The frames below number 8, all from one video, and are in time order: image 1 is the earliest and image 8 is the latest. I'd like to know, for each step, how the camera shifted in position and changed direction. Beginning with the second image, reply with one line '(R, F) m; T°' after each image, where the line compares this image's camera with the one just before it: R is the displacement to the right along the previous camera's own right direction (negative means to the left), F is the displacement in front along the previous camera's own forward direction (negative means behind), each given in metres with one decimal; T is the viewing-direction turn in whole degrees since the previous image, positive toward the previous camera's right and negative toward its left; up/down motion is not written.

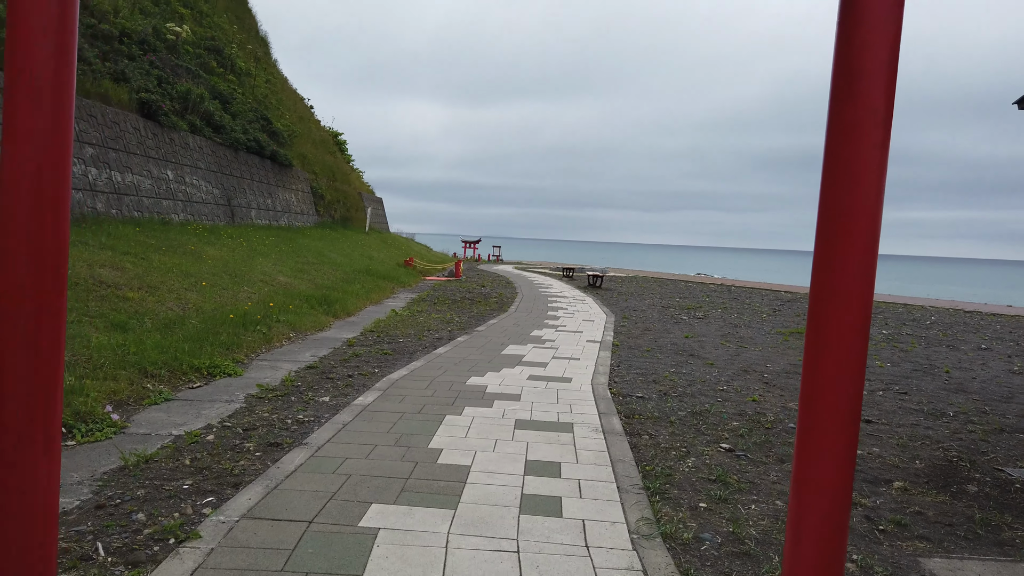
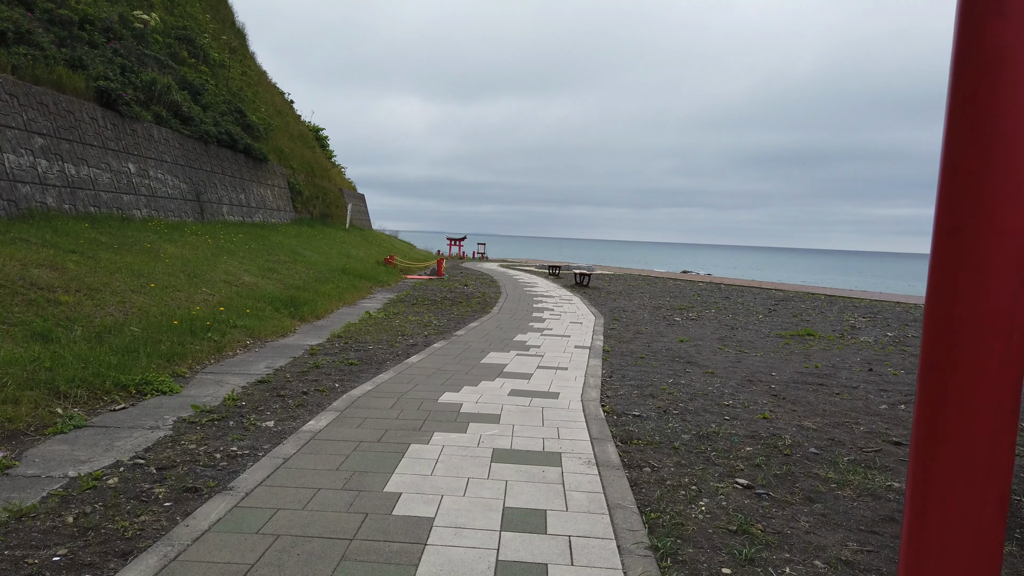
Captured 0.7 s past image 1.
(+0.1, +0.8) m; +1°
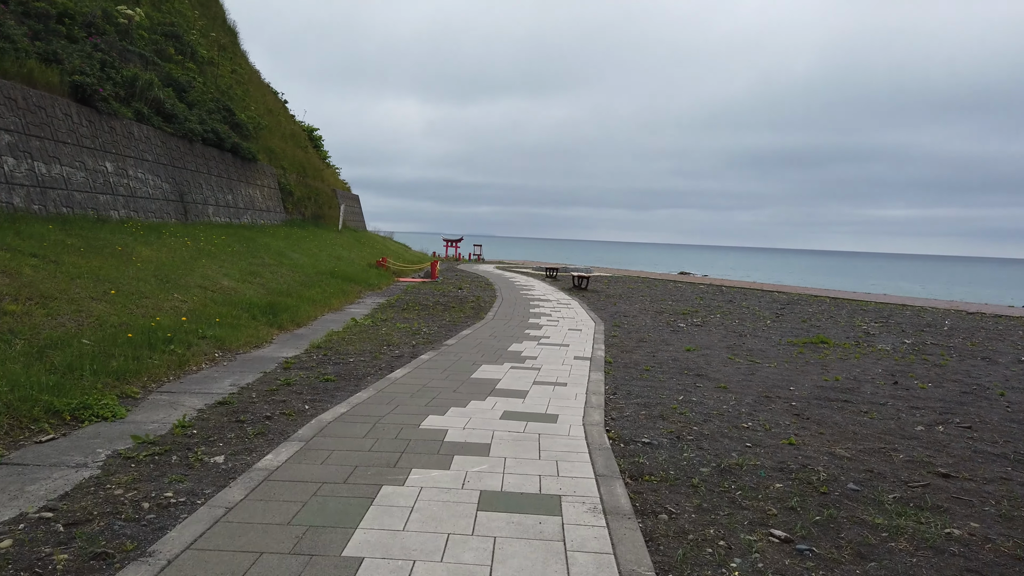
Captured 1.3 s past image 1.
(0.0, +0.7) m; 0°
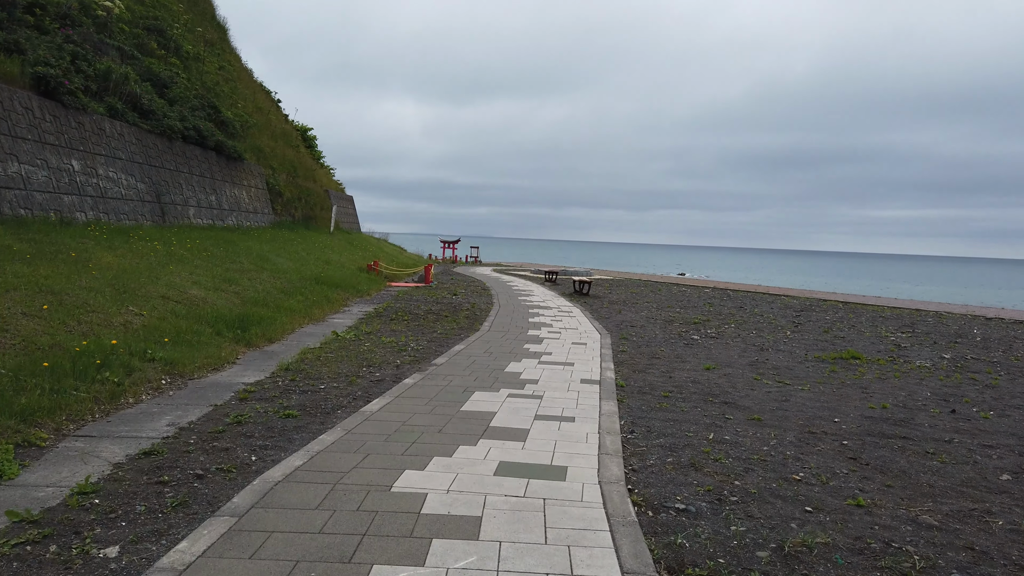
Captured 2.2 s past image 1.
(0.0, +1.0) m; 0°
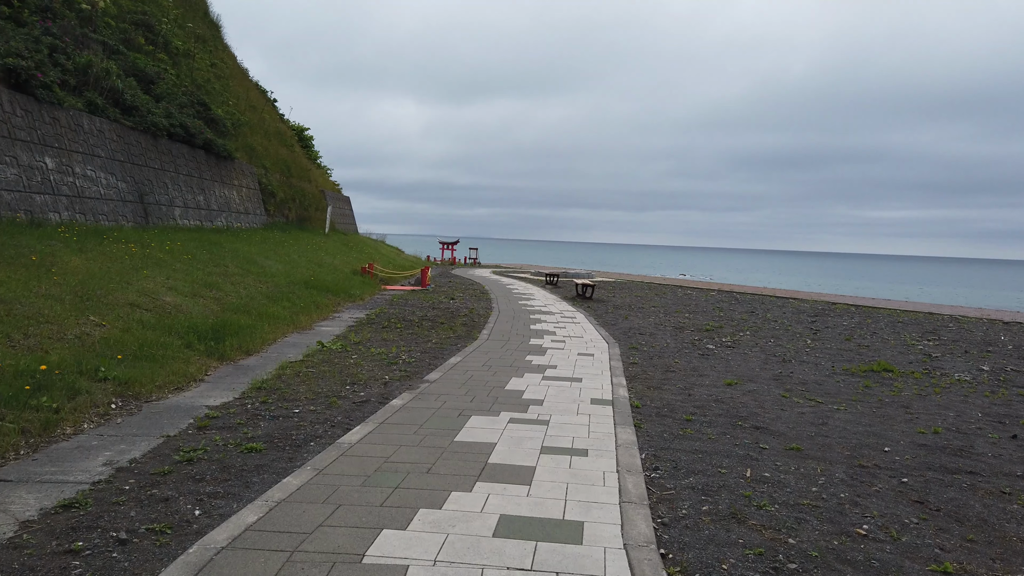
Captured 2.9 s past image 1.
(0.0, +0.8) m; 0°
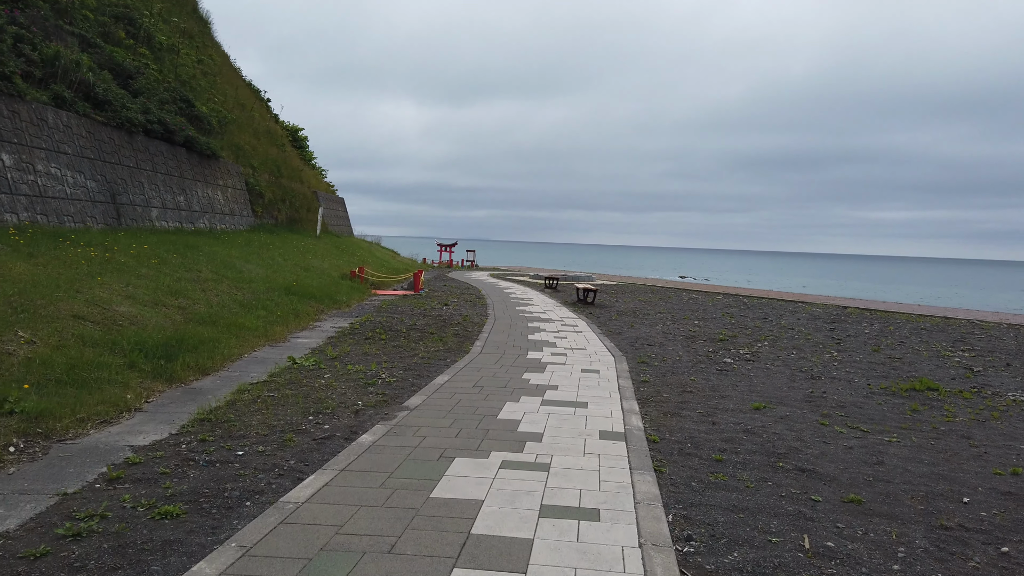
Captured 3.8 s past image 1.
(0.0, +1.0) m; 0°
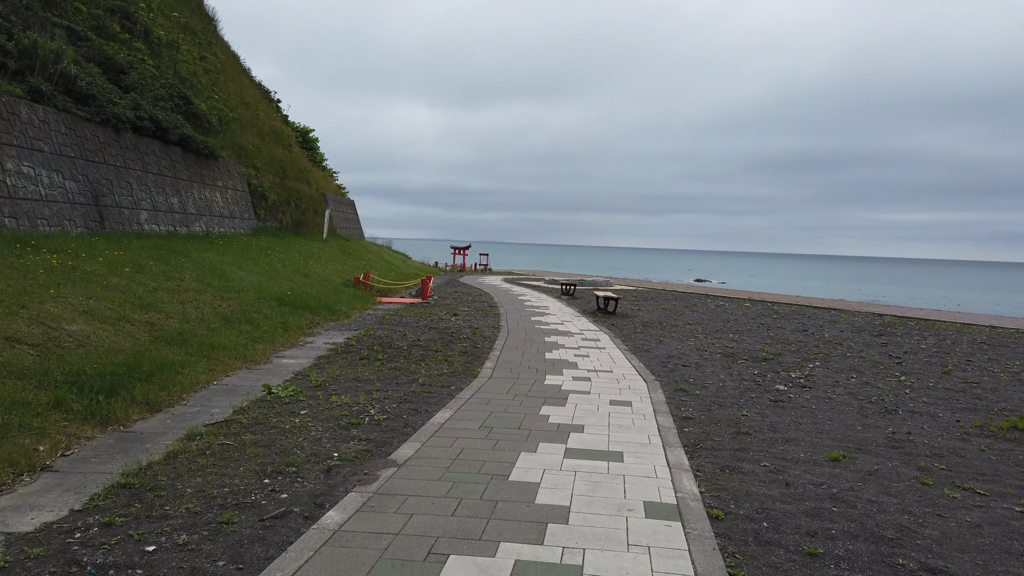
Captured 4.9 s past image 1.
(0.0, +1.2) m; -1°
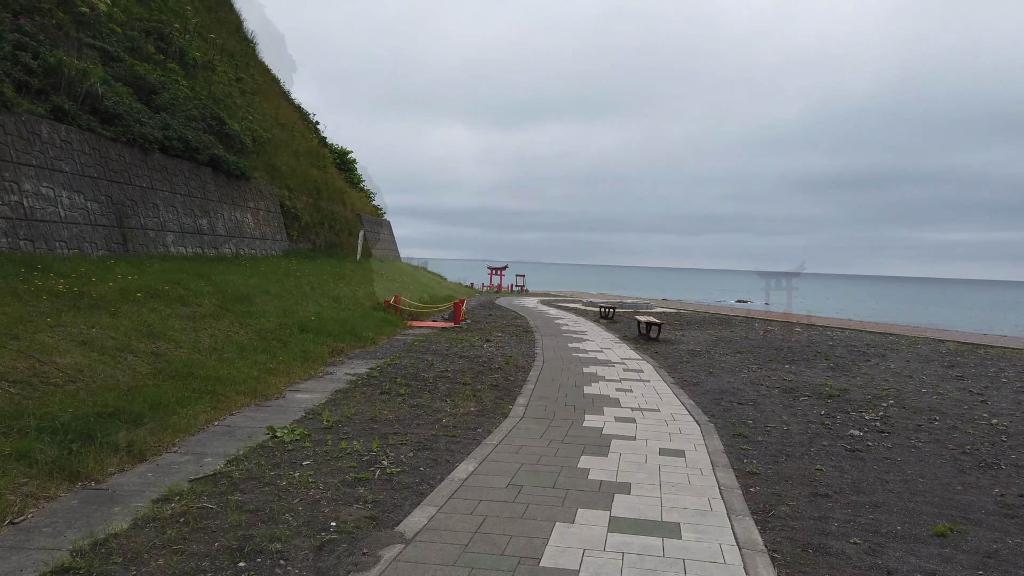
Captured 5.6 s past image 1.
(0.0, +0.8) m; -3°
